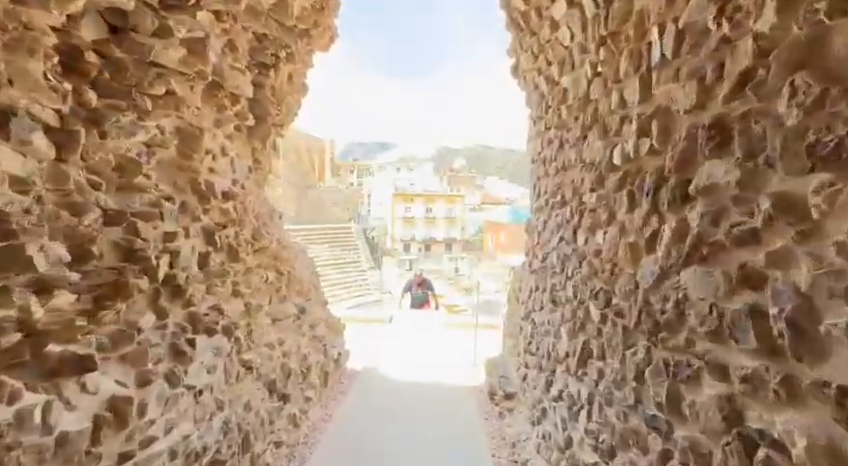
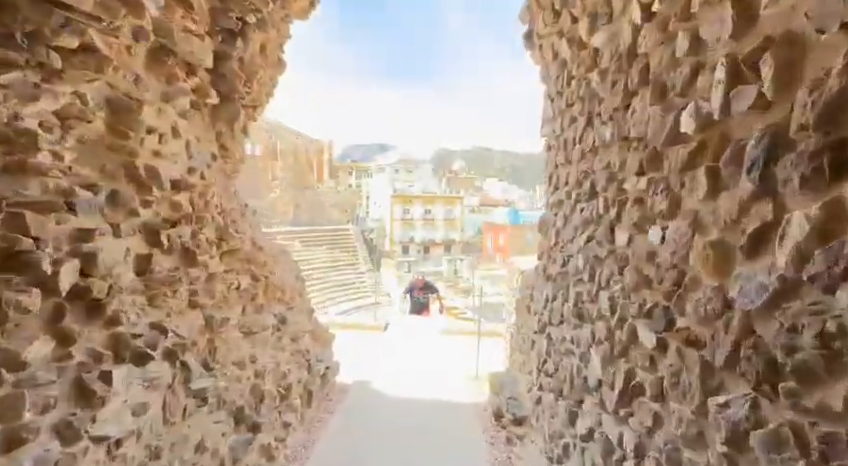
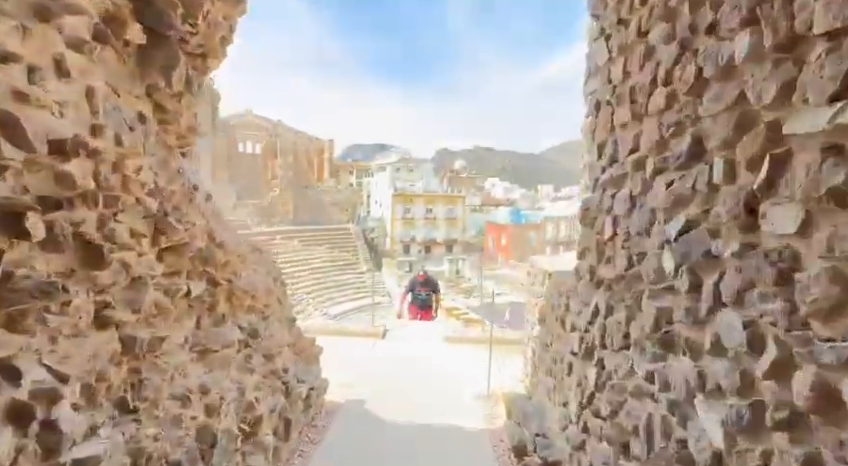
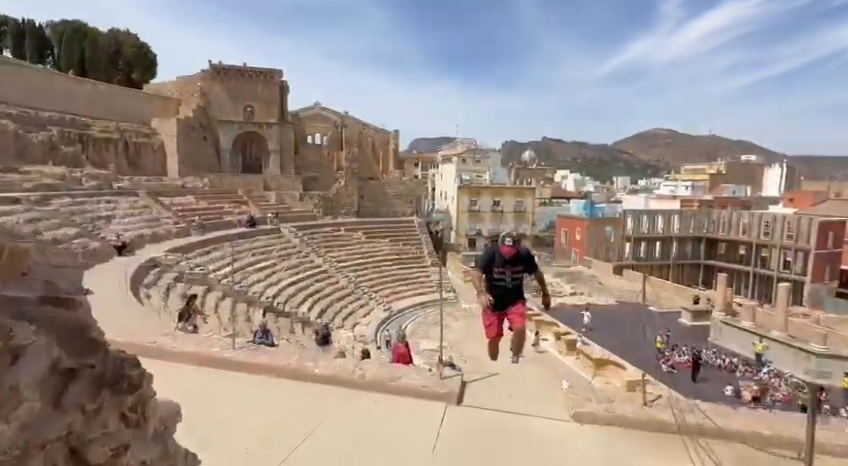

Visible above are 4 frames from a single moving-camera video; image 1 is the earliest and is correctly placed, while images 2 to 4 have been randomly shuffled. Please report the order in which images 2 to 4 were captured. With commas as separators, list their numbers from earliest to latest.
2, 3, 4
